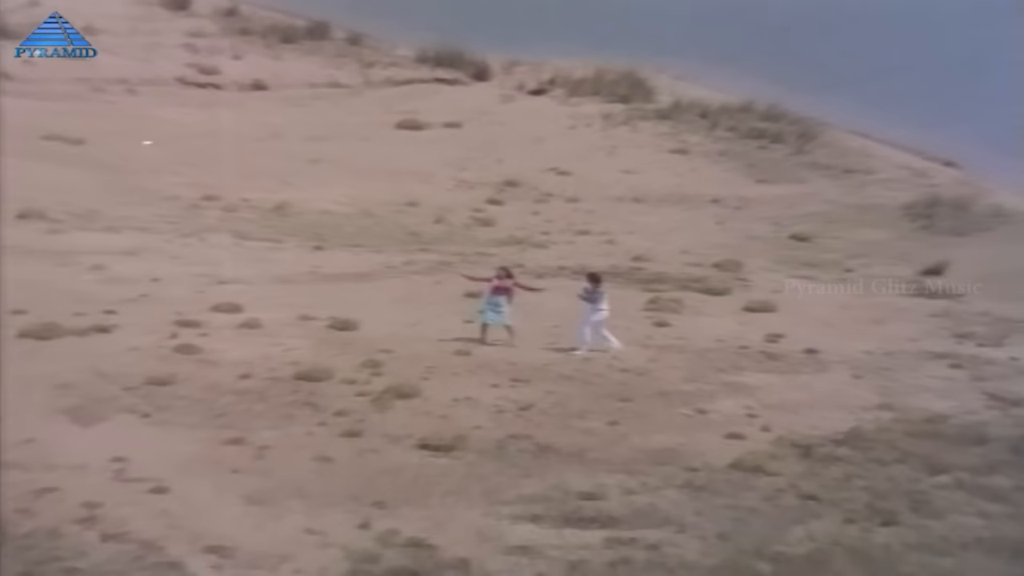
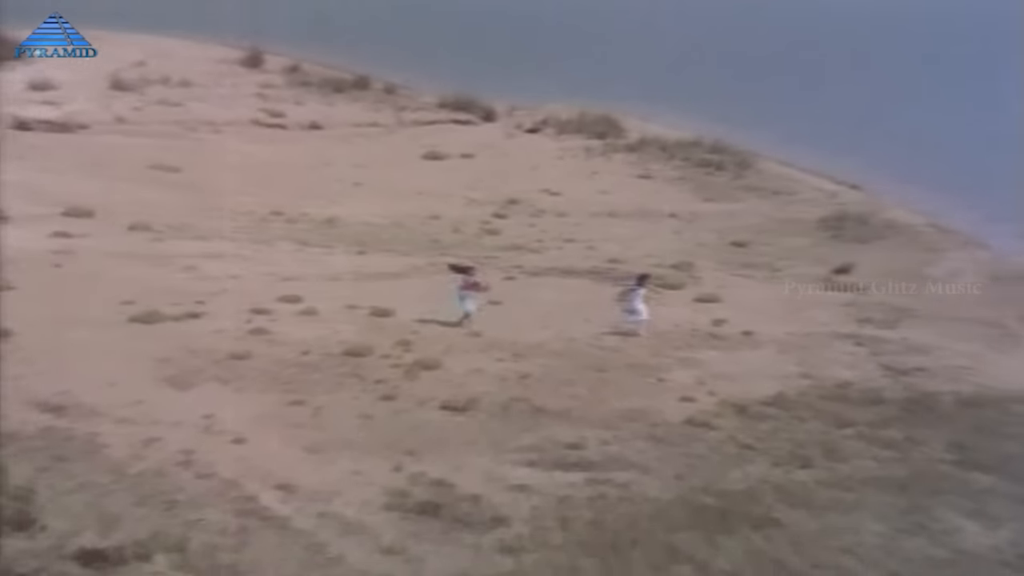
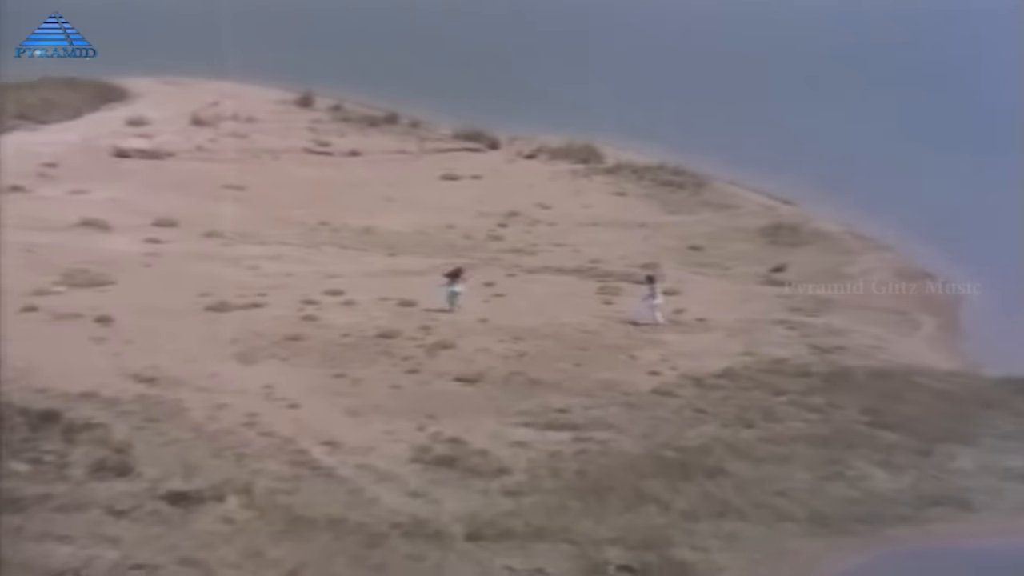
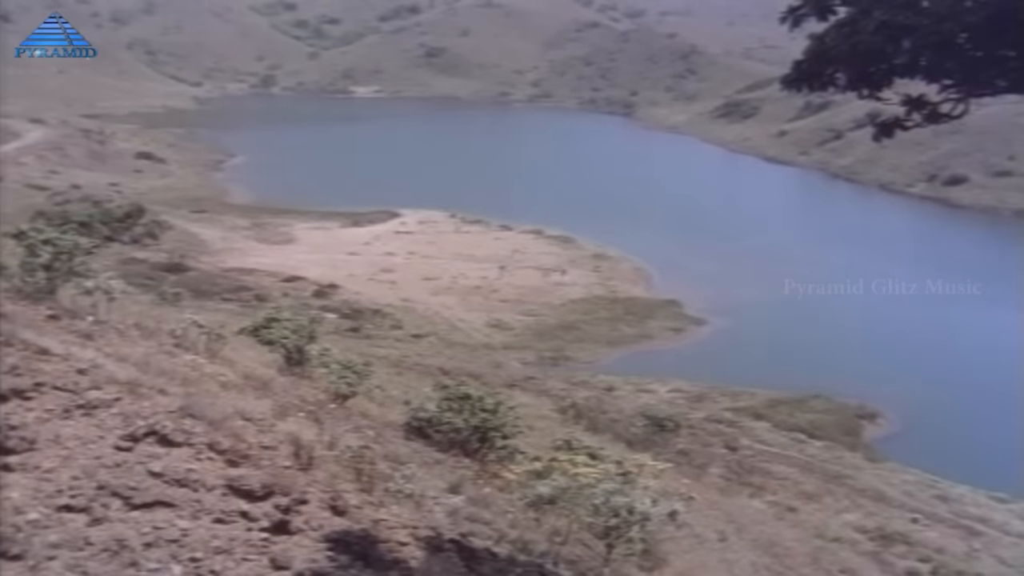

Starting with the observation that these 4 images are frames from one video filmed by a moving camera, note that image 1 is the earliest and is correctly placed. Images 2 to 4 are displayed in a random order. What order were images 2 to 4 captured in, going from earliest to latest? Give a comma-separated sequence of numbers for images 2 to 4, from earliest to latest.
2, 3, 4
